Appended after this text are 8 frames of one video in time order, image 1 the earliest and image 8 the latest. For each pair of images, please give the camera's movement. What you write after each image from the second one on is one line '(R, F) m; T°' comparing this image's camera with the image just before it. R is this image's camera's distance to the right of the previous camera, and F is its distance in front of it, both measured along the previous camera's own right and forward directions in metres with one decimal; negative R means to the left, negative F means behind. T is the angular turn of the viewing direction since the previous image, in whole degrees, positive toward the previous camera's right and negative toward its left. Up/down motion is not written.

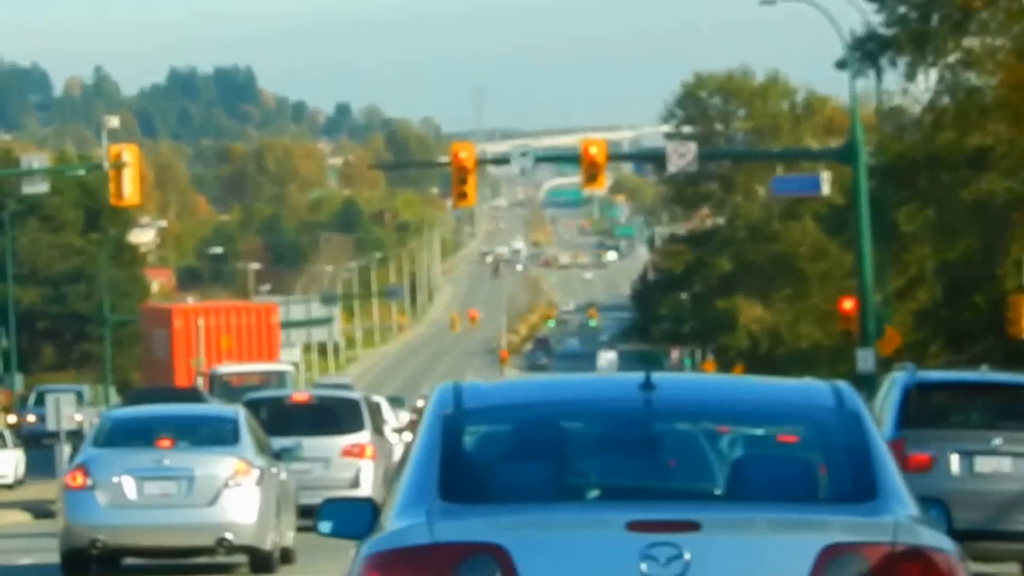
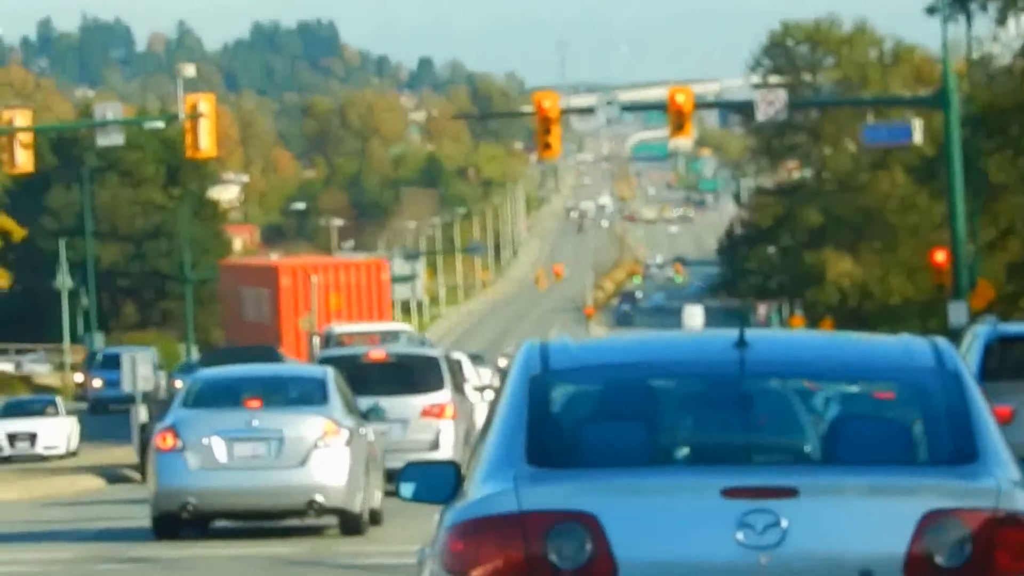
(0.0, +0.4) m; -2°
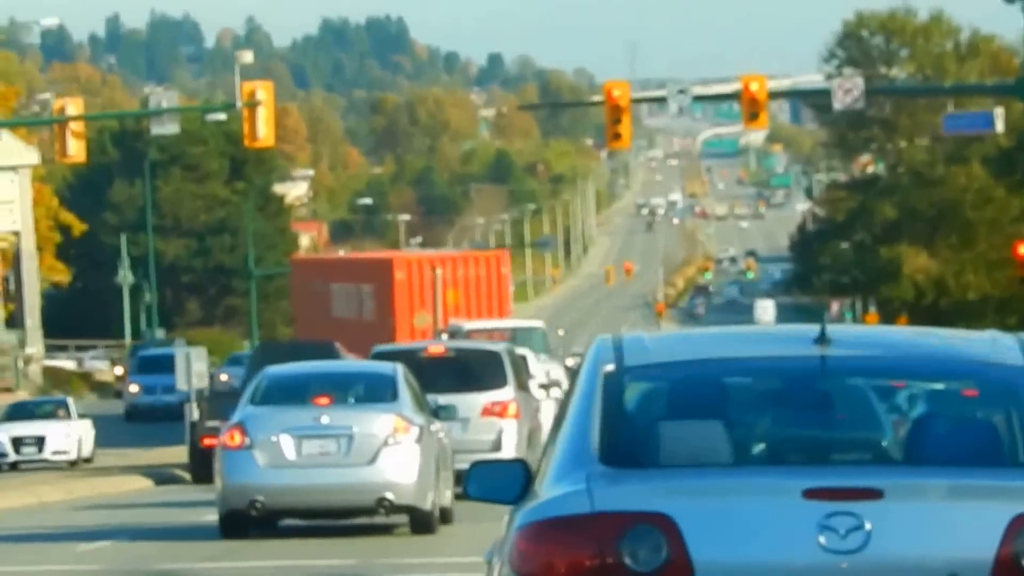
(0.0, +0.4) m; -2°
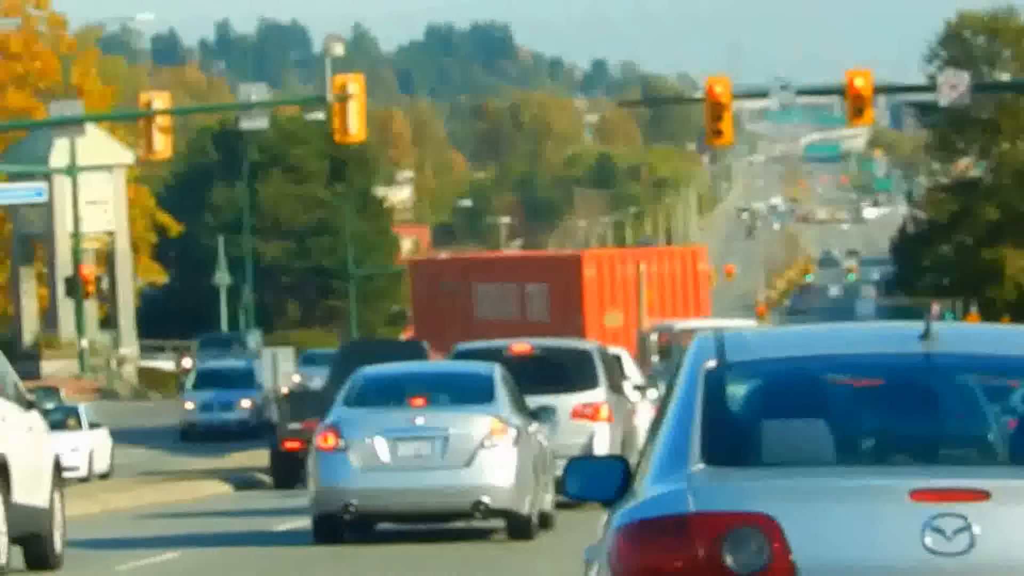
(0.0, 0.0) m; -3°
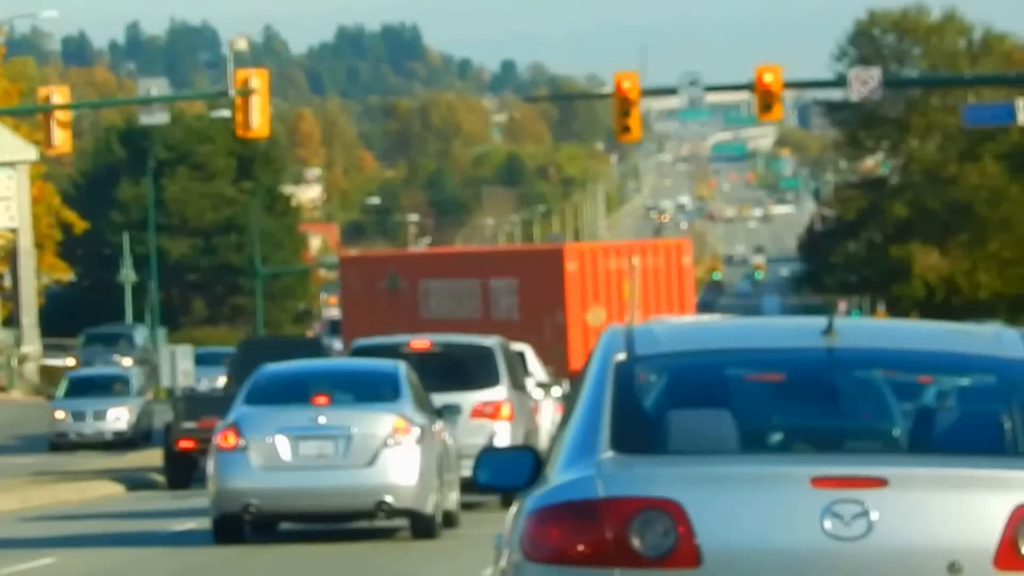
(0.0, +0.2) m; +3°
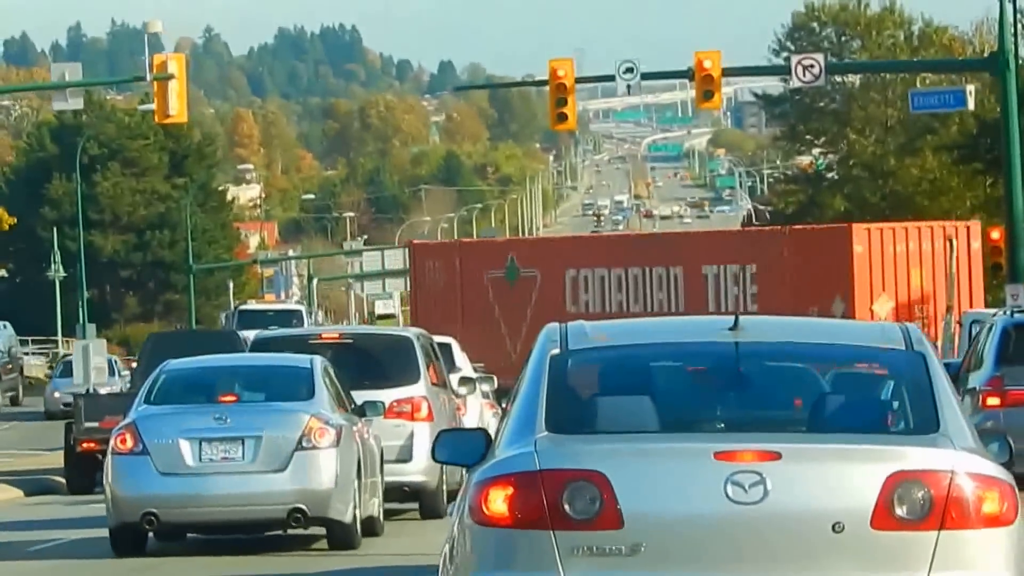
(0.0, +0.3) m; +2°
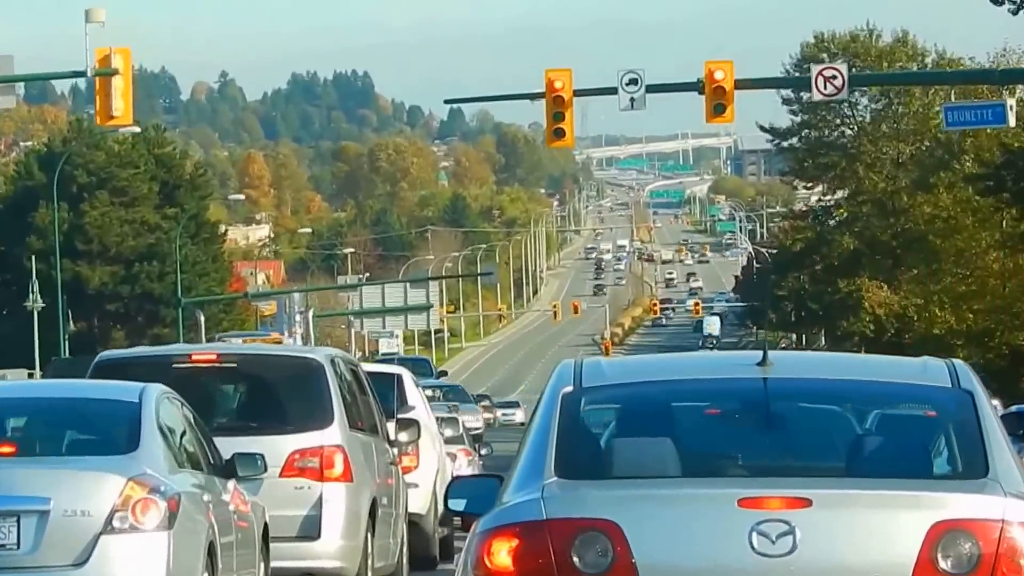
(+0.1, +0.7) m; 0°
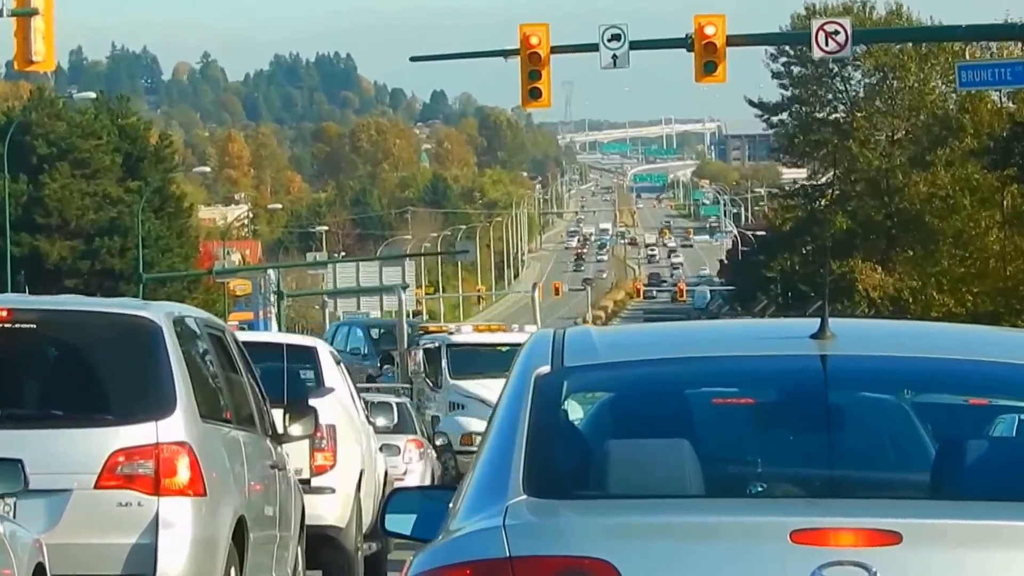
(0.0, +1.1) m; +1°
